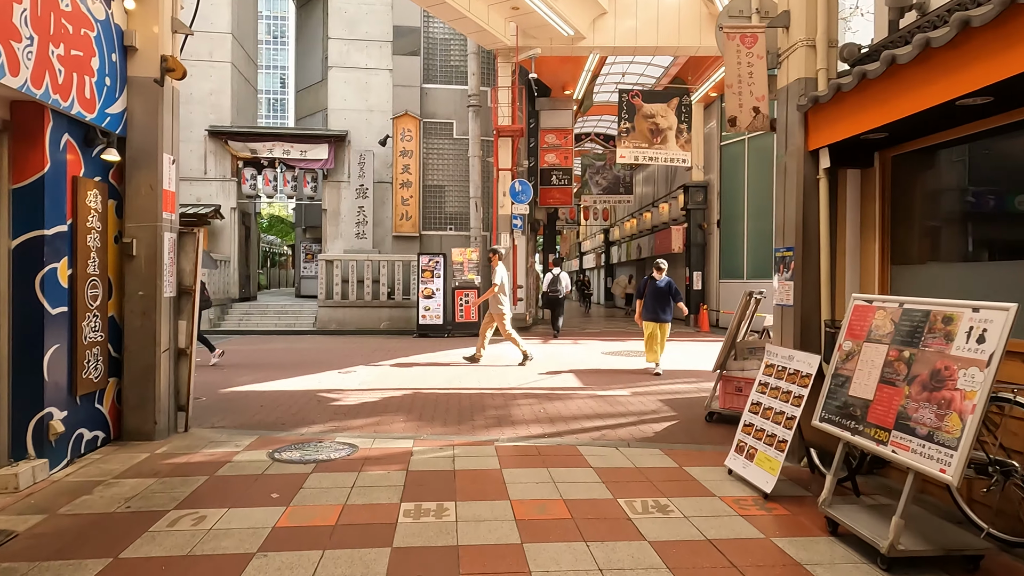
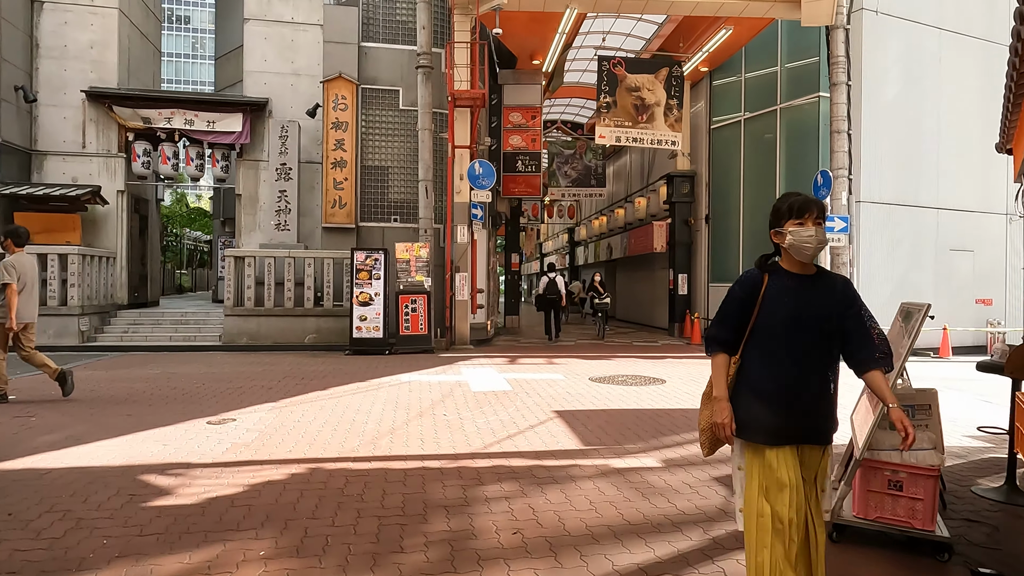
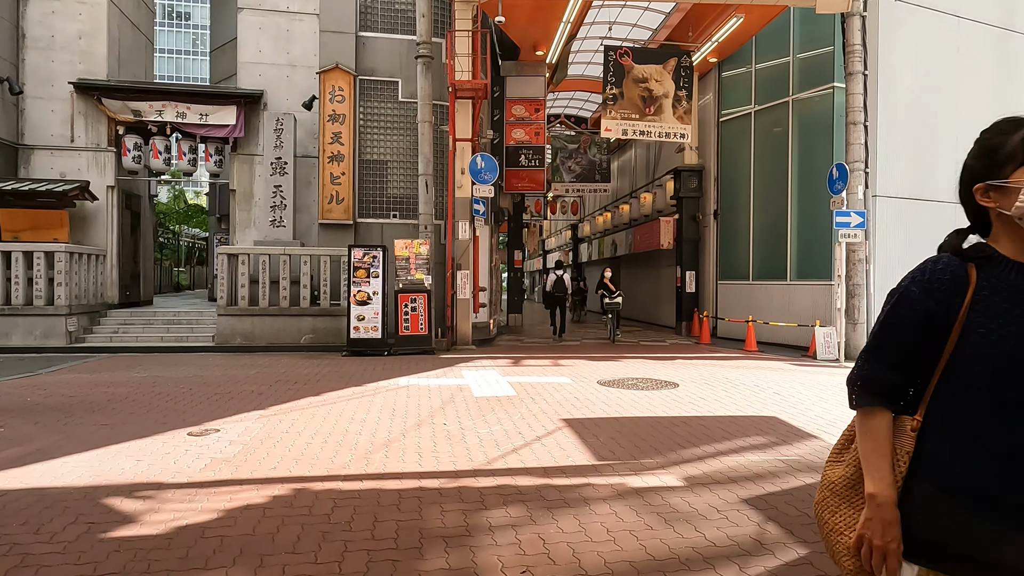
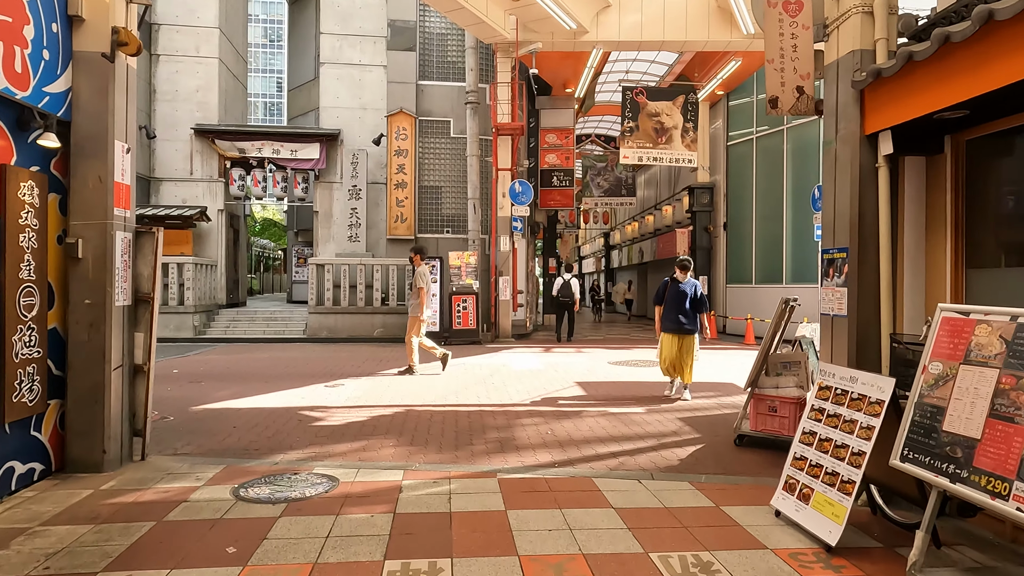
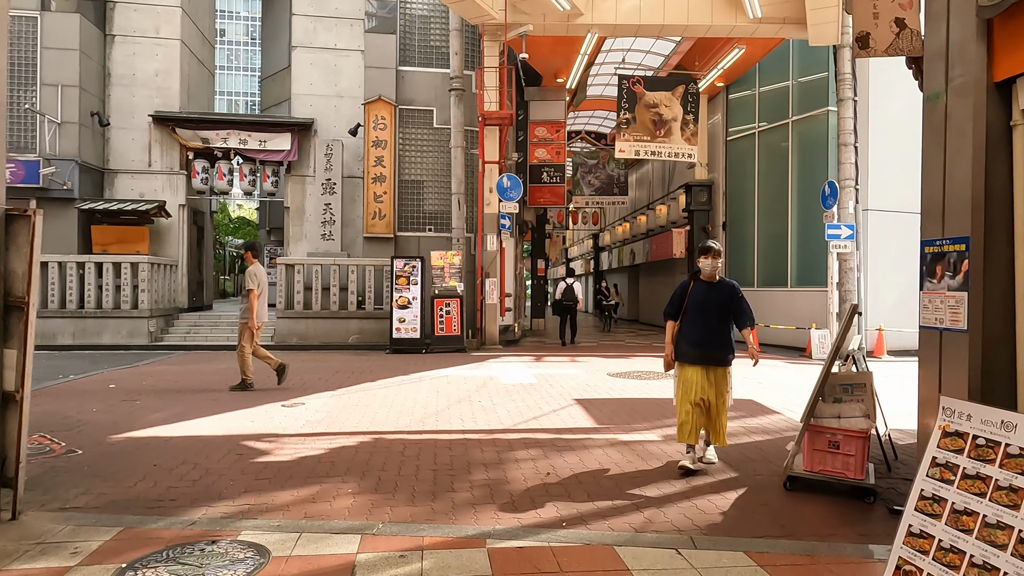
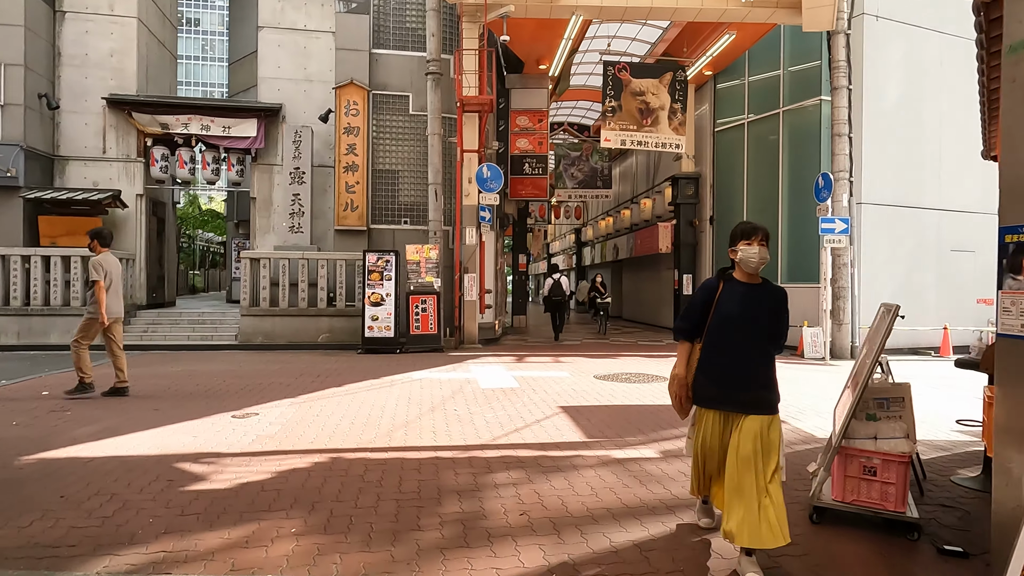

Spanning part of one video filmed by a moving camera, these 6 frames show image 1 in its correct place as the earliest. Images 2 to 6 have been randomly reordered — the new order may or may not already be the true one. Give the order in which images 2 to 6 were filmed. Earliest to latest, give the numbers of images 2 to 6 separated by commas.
4, 5, 6, 2, 3
